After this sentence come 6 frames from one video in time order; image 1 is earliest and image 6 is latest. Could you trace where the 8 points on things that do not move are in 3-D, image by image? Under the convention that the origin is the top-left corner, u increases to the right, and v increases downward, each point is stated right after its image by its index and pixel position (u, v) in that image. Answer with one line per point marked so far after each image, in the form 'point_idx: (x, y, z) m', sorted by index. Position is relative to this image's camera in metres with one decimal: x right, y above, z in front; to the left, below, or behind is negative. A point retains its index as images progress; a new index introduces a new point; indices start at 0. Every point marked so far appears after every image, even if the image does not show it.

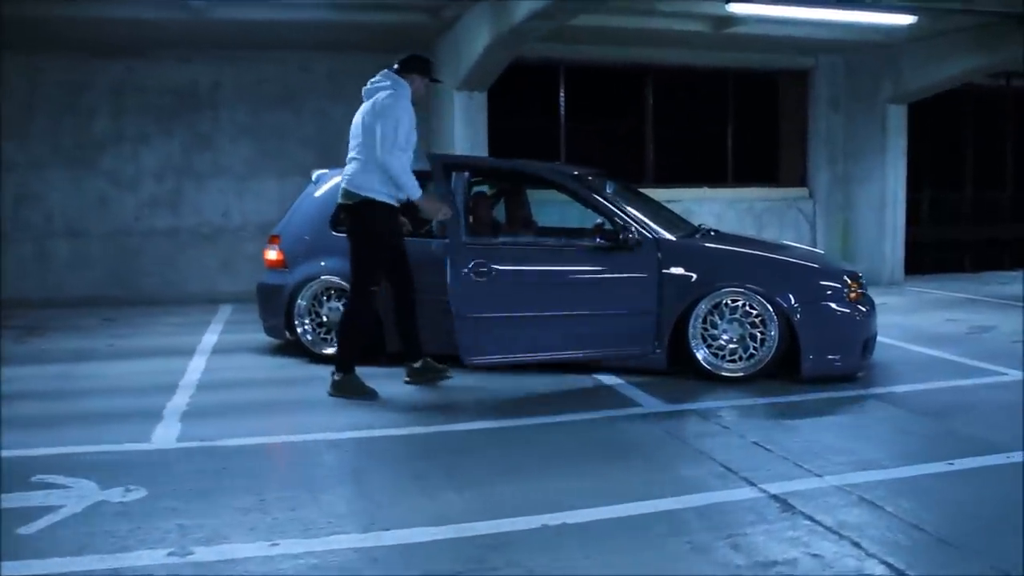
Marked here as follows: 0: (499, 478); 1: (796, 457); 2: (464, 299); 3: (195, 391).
0: (-0.1, -1.1, +4.8) m
1: (+1.8, -1.0, +5.3) m
2: (-0.4, -0.1, +6.8) m
3: (-2.5, -0.8, +6.8) m
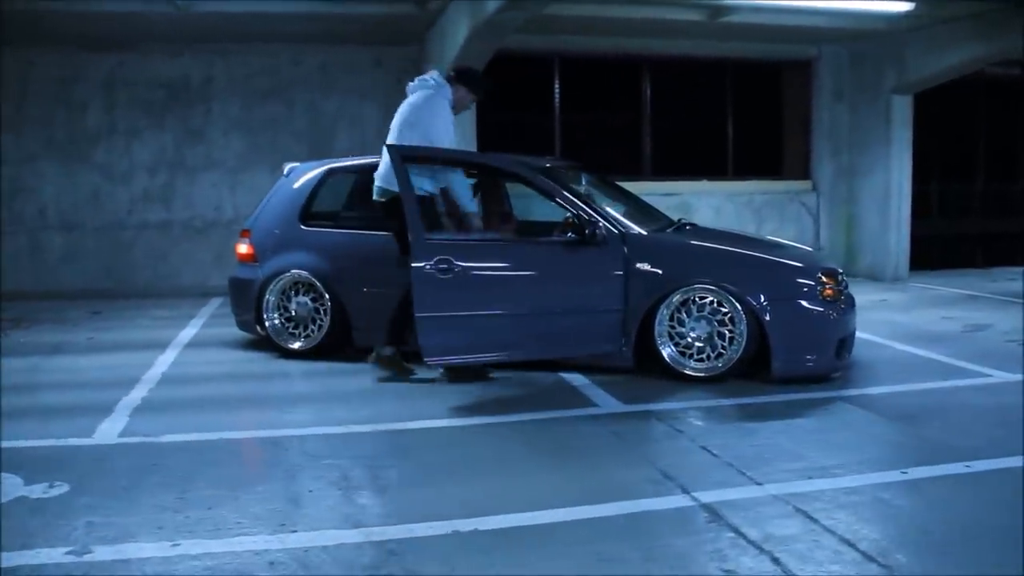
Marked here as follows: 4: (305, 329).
0: (-0.5, -1.1, +4.7) m
1: (+1.4, -1.0, +5.1) m
2: (-0.7, -0.1, +6.7) m
3: (-2.8, -0.8, +6.8) m
4: (-1.9, -0.4, +7.8) m
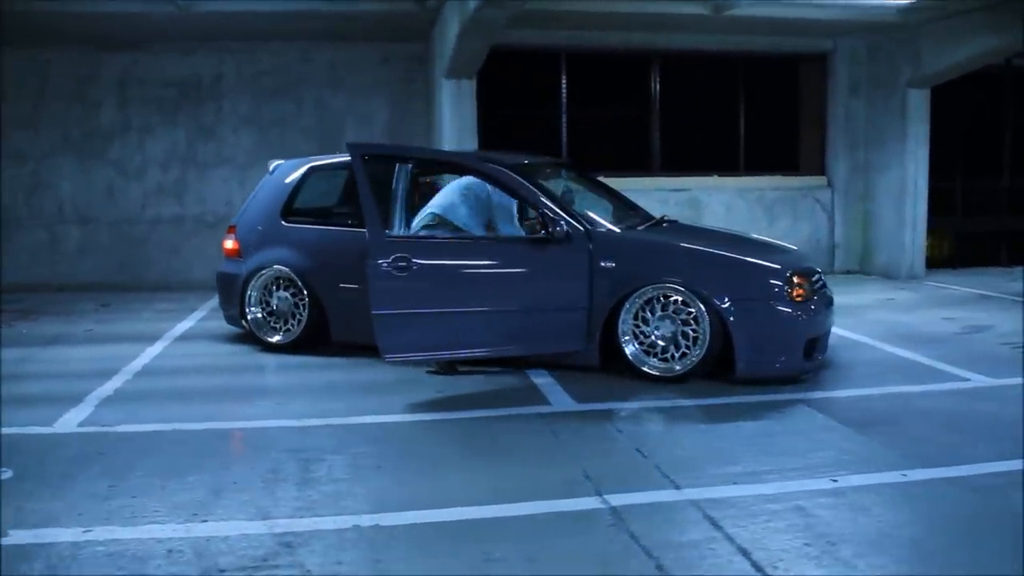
0: (-0.9, -1.0, +4.8) m
1: (+1.0, -1.0, +5.1) m
2: (-1.0, 0.0, +6.8) m
3: (-3.1, -0.7, +7.1) m
4: (-2.1, -0.3, +7.9) m
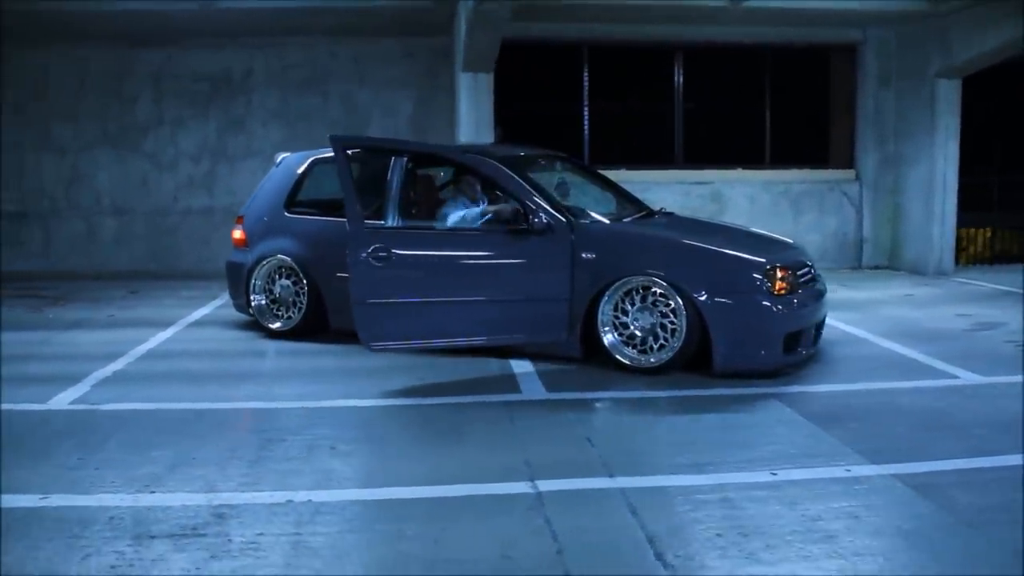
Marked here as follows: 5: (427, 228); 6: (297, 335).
0: (-1.2, -1.0, +5.0) m
1: (+0.7, -1.0, +5.2) m
2: (-1.2, 0.0, +7.0) m
3: (-3.3, -0.6, +7.5) m
4: (-2.2, -0.2, +8.2) m
5: (-0.7, +0.5, +7.1) m
6: (-2.0, -0.4, +8.2) m
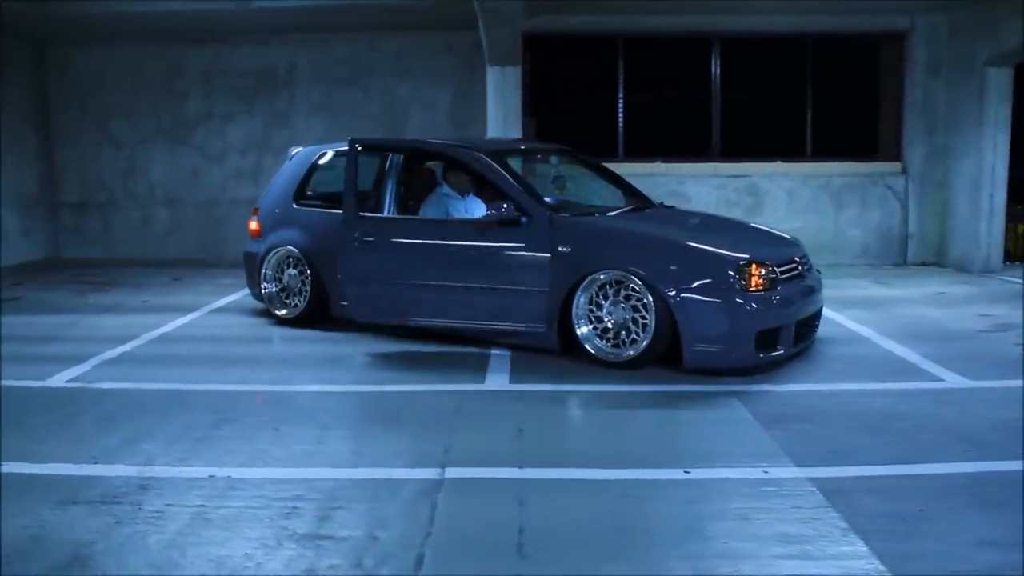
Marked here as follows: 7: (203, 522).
0: (-1.6, -0.9, +5.4) m
1: (+0.3, -0.9, +5.3) m
2: (-1.3, +0.1, +7.3) m
3: (-3.4, -0.5, +8.0) m
4: (-2.2, -0.1, +8.6) m
5: (-0.8, +0.6, +7.3) m
6: (-2.1, -0.3, +8.6) m
7: (-1.5, -1.1, +4.2) m
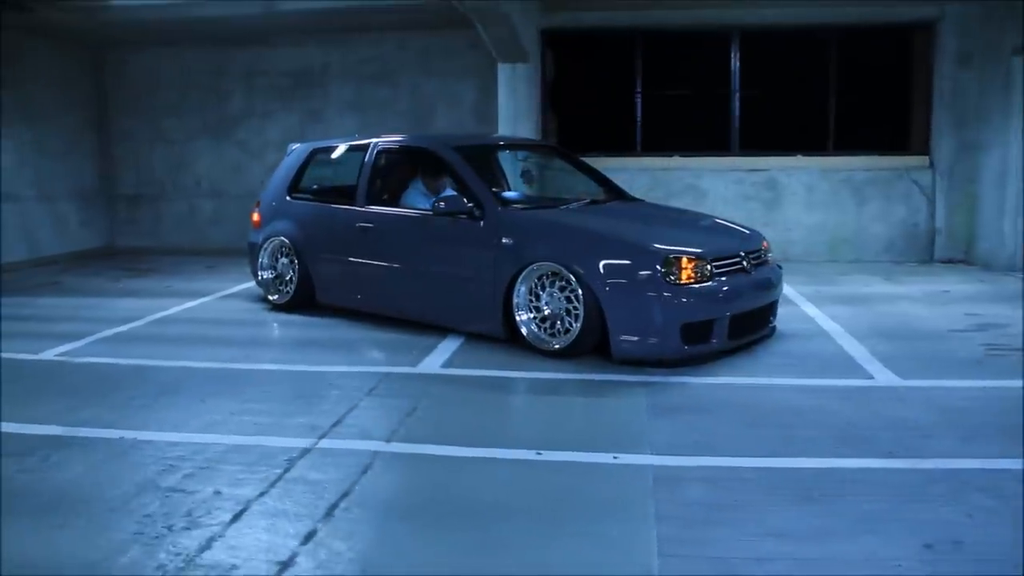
0: (-2.3, -0.8, +5.9) m
1: (-0.4, -0.9, +5.6) m
2: (-1.7, +0.2, +7.9) m
3: (-3.7, -0.3, +8.8) m
4: (-2.4, 0.0, +9.3) m
5: (-1.2, +0.7, +7.8) m
6: (-2.3, -0.2, +9.2) m
7: (-2.3, -1.0, +4.7) m
